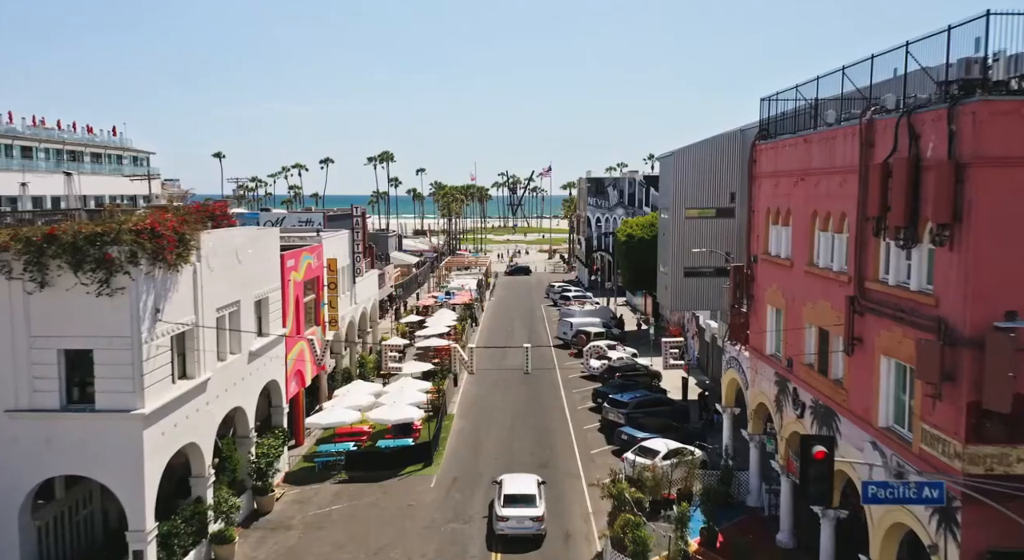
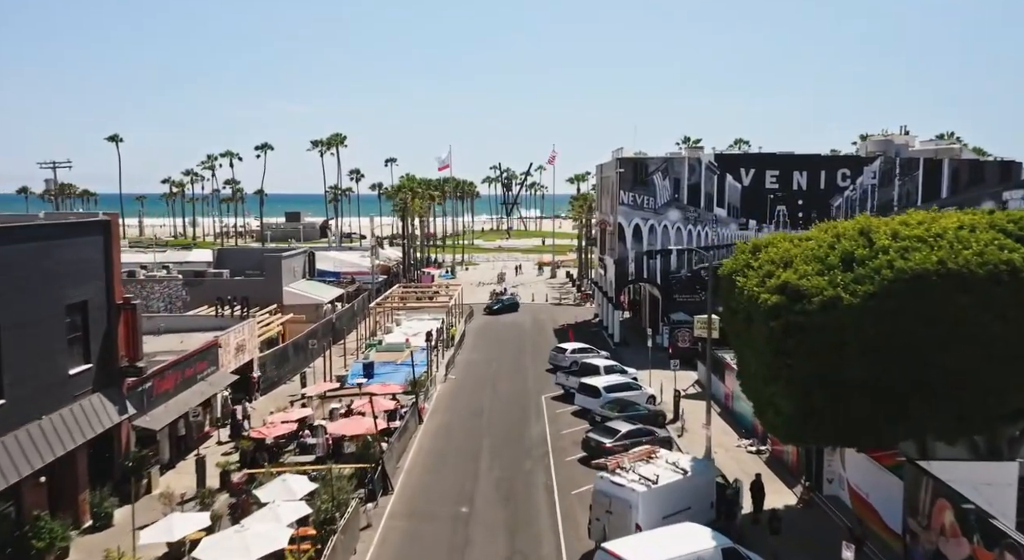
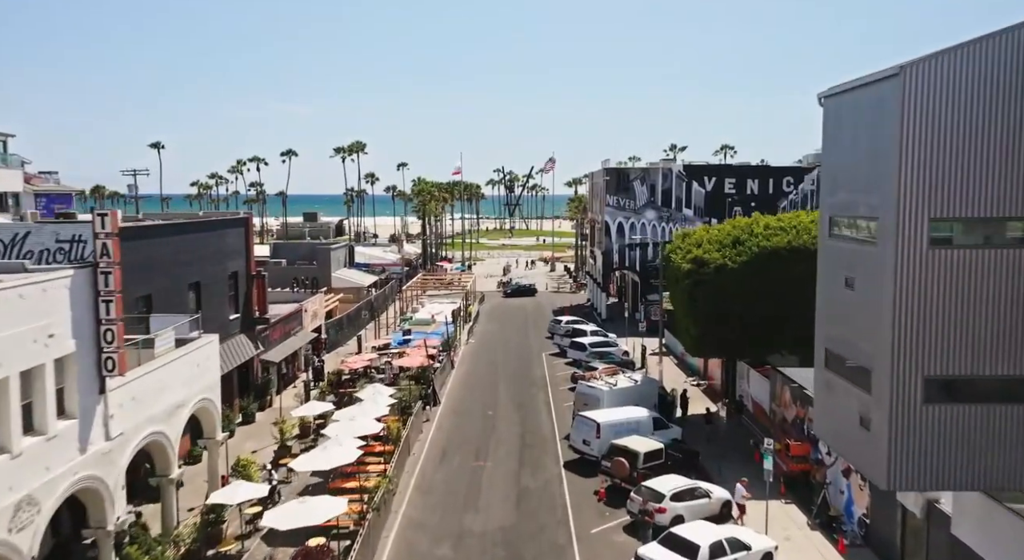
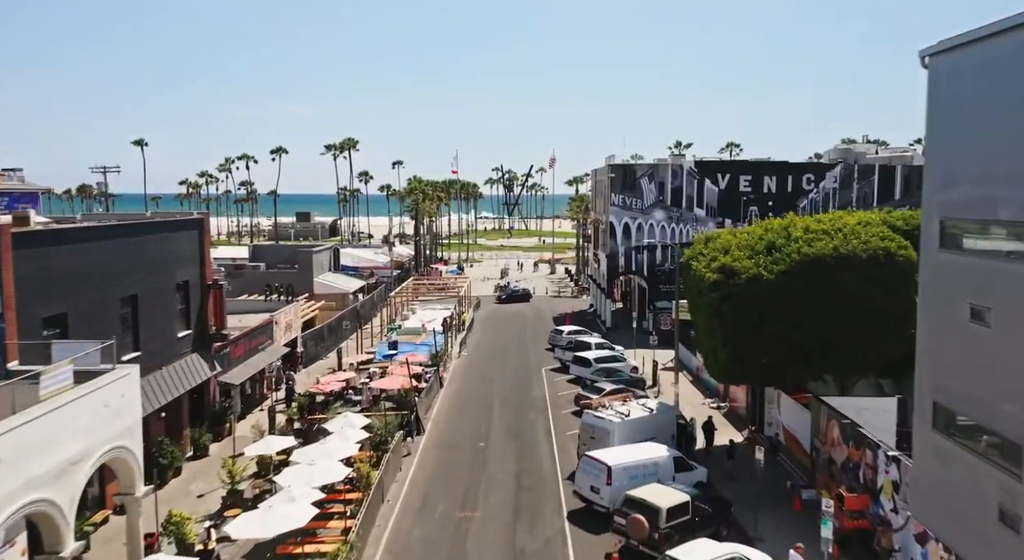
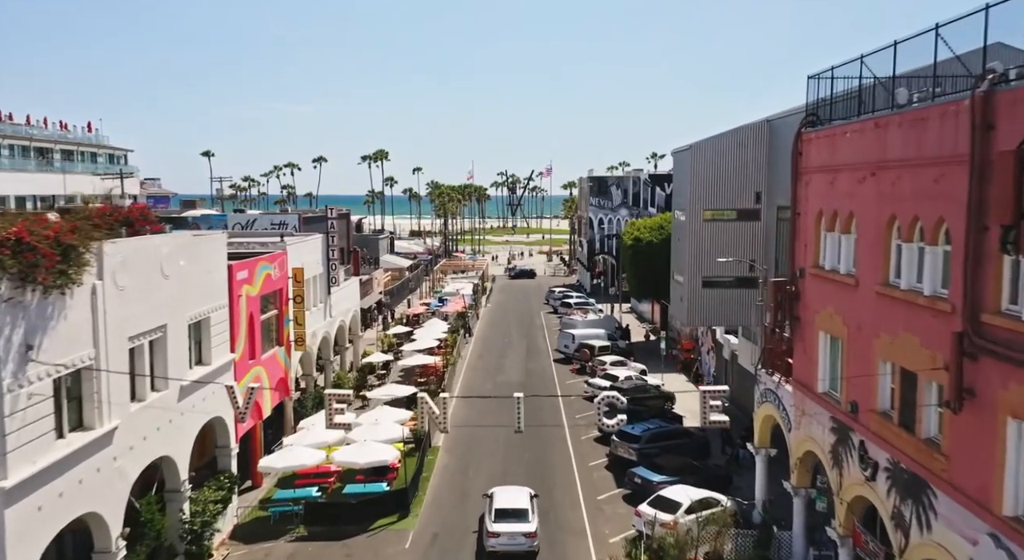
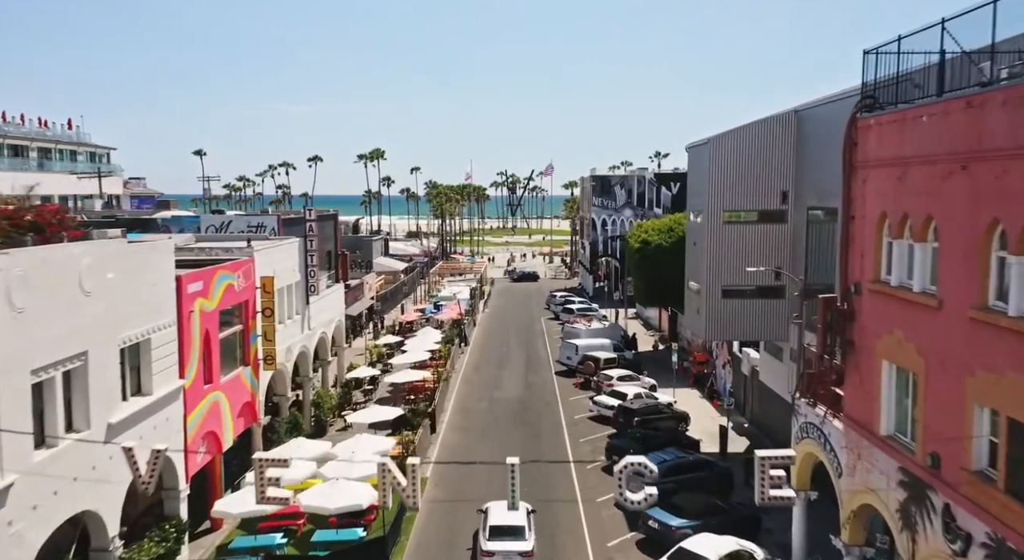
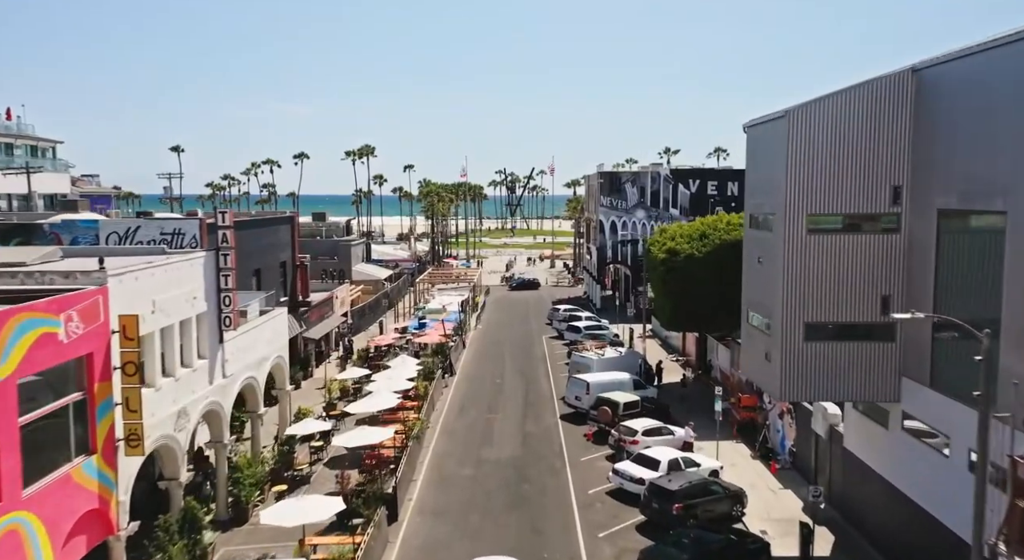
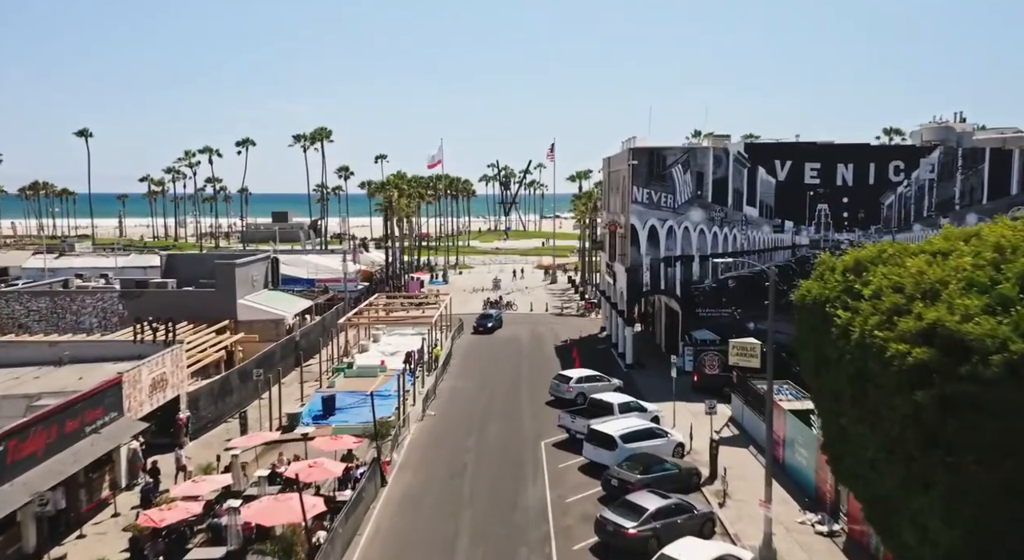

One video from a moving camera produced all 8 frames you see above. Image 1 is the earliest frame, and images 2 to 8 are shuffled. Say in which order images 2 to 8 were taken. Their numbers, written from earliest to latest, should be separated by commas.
5, 6, 7, 3, 4, 2, 8
